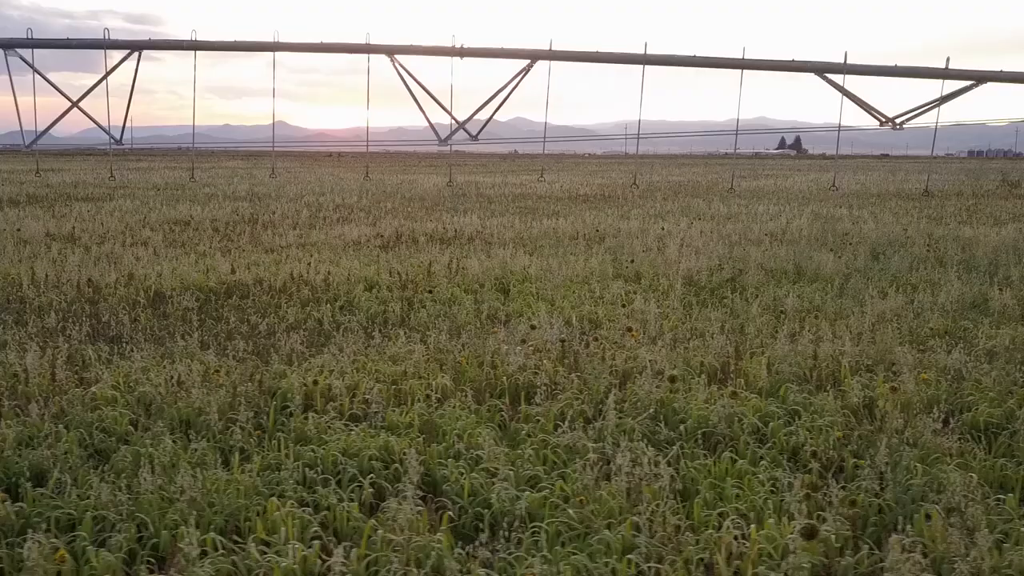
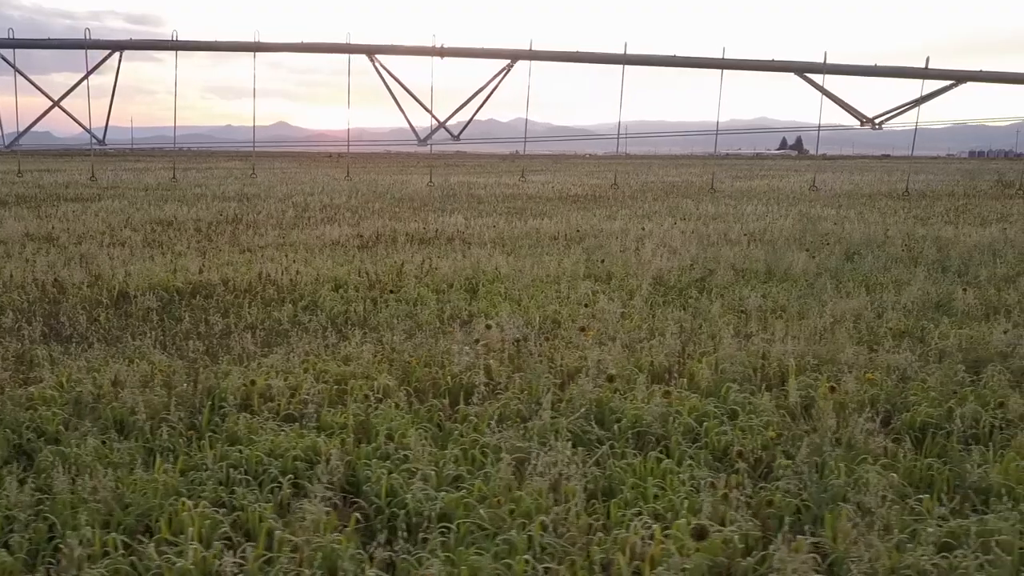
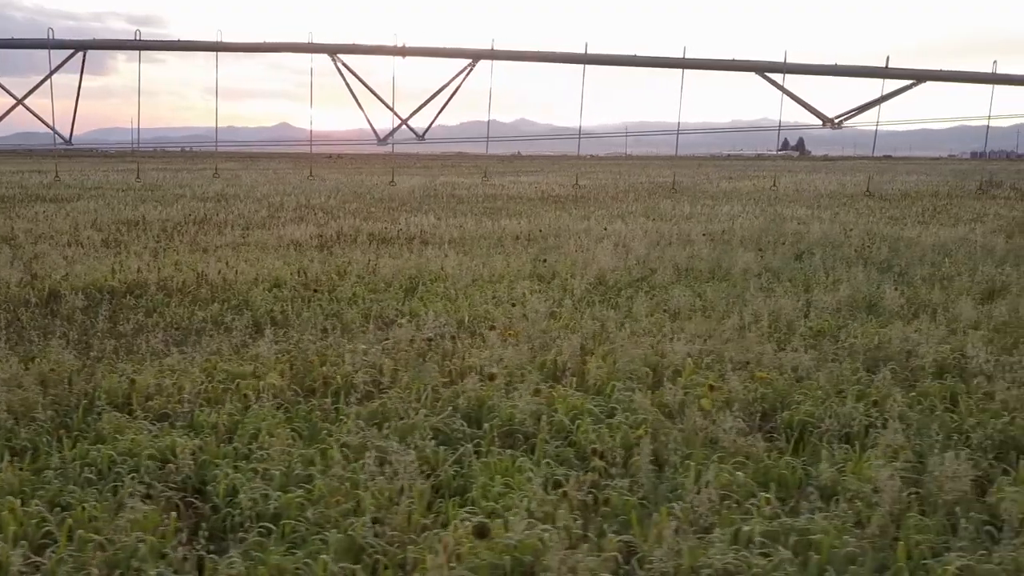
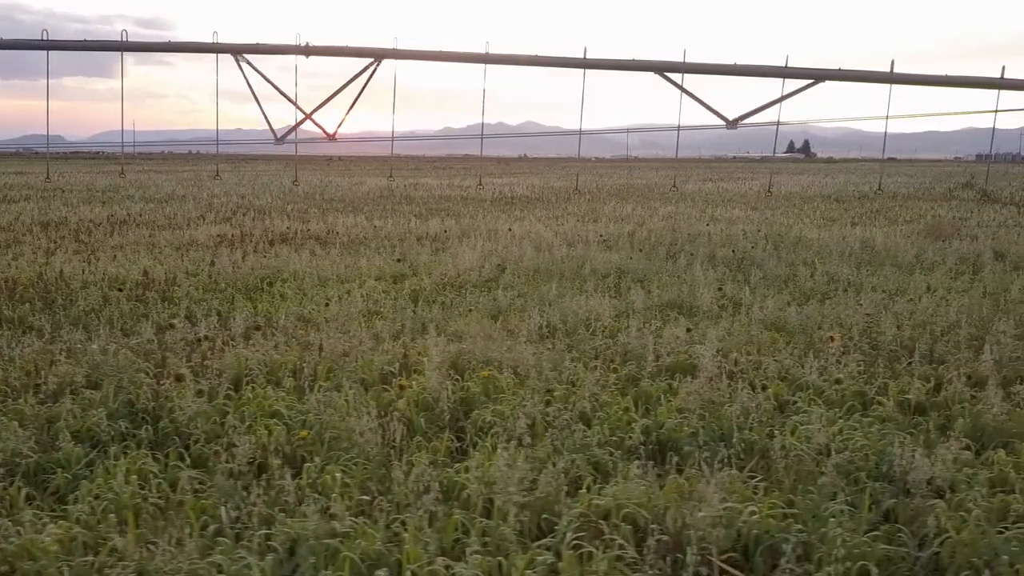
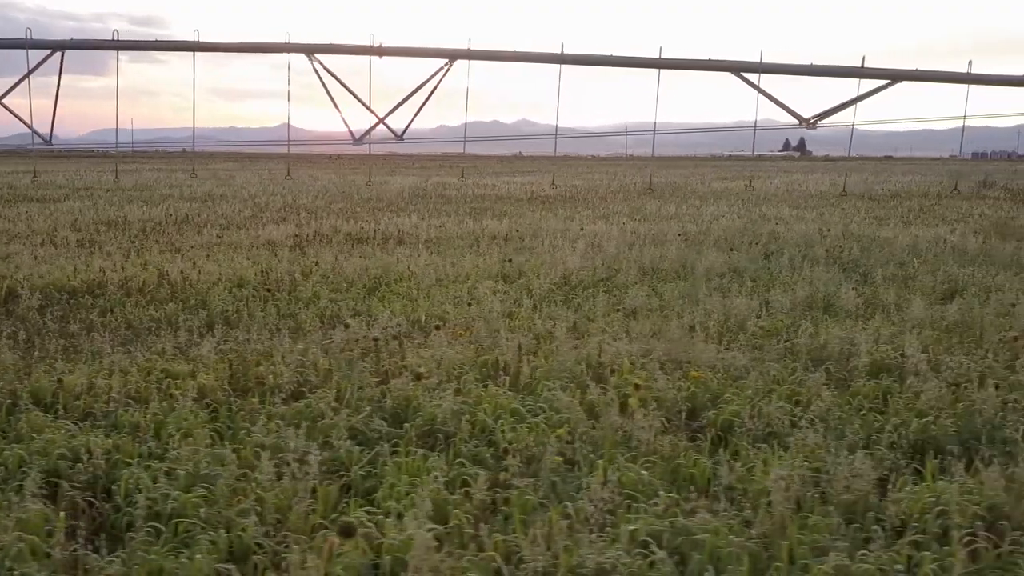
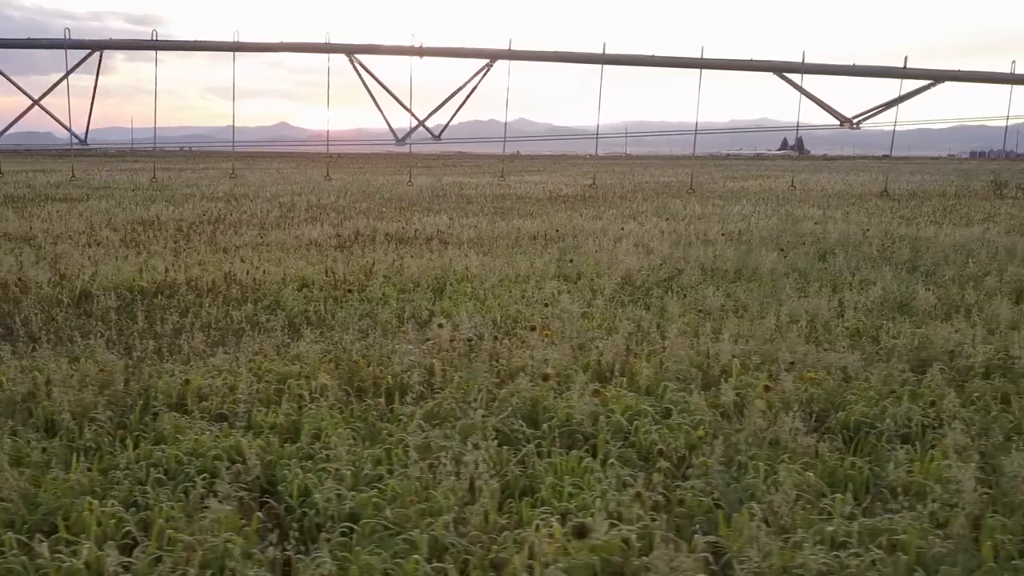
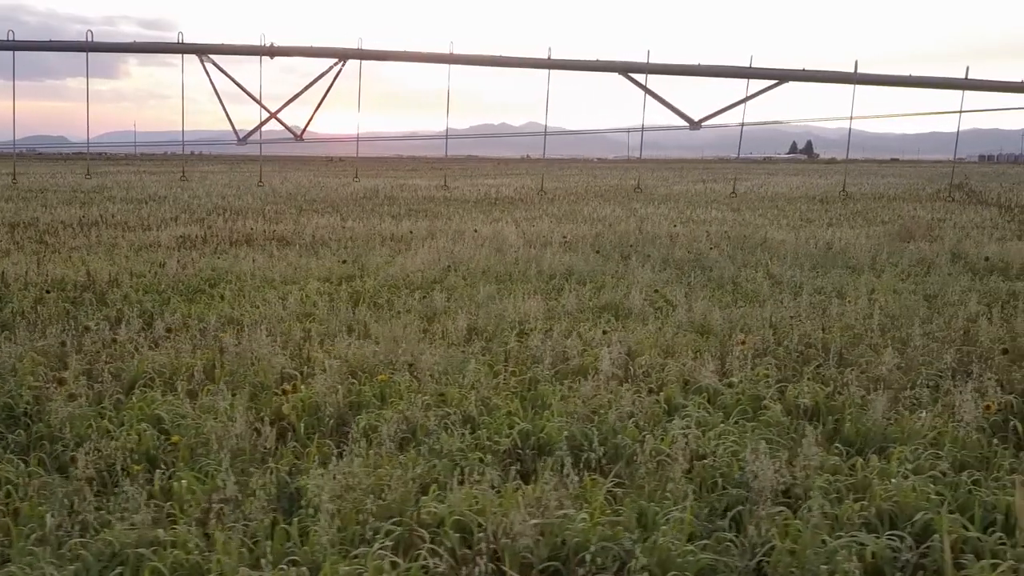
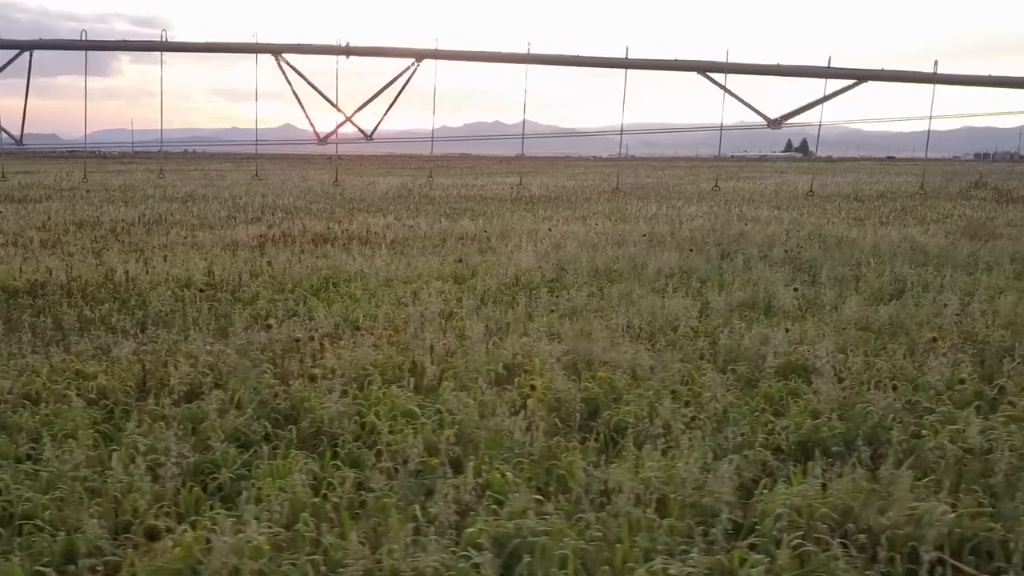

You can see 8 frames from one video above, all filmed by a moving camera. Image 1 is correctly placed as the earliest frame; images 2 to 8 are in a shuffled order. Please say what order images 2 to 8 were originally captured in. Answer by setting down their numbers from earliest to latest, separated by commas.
2, 6, 3, 5, 8, 4, 7
